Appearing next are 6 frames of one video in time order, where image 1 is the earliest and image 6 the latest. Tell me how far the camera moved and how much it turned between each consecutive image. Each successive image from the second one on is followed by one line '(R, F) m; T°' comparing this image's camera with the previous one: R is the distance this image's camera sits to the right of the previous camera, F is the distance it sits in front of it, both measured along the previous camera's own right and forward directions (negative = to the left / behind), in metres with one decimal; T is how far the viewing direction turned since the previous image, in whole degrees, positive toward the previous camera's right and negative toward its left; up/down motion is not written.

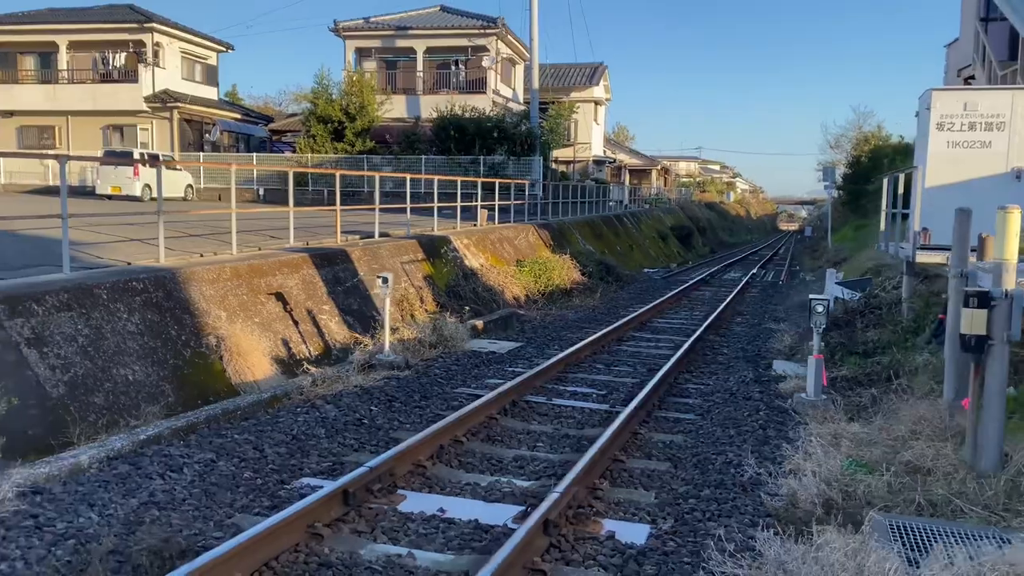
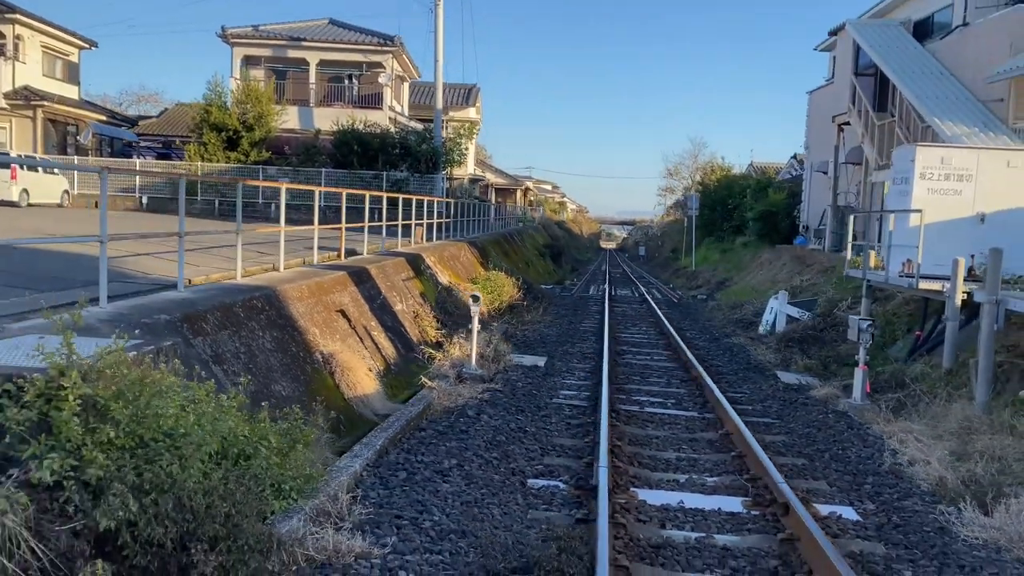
(-2.6, -0.4) m; +12°
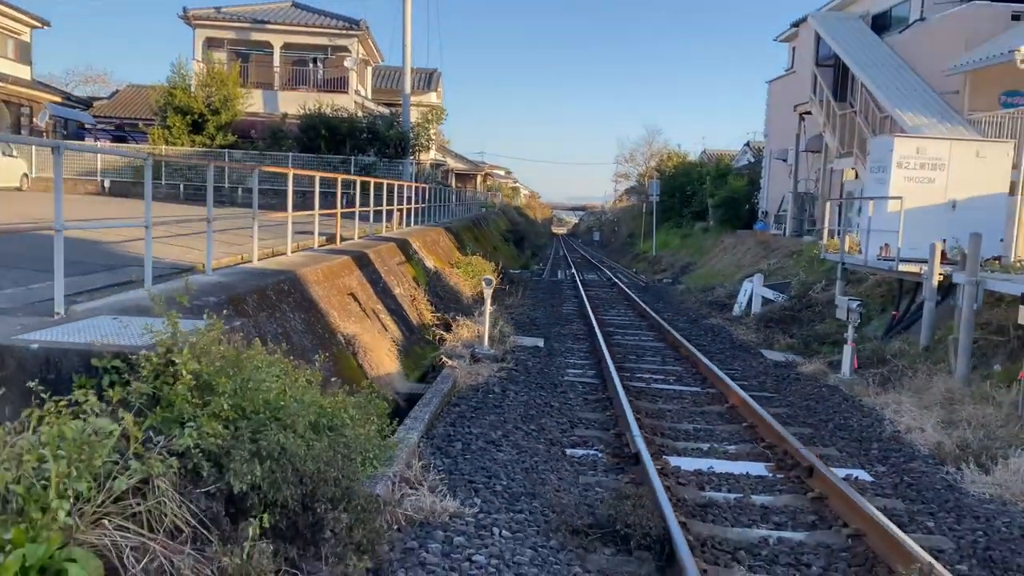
(-0.7, -0.3) m; +3°
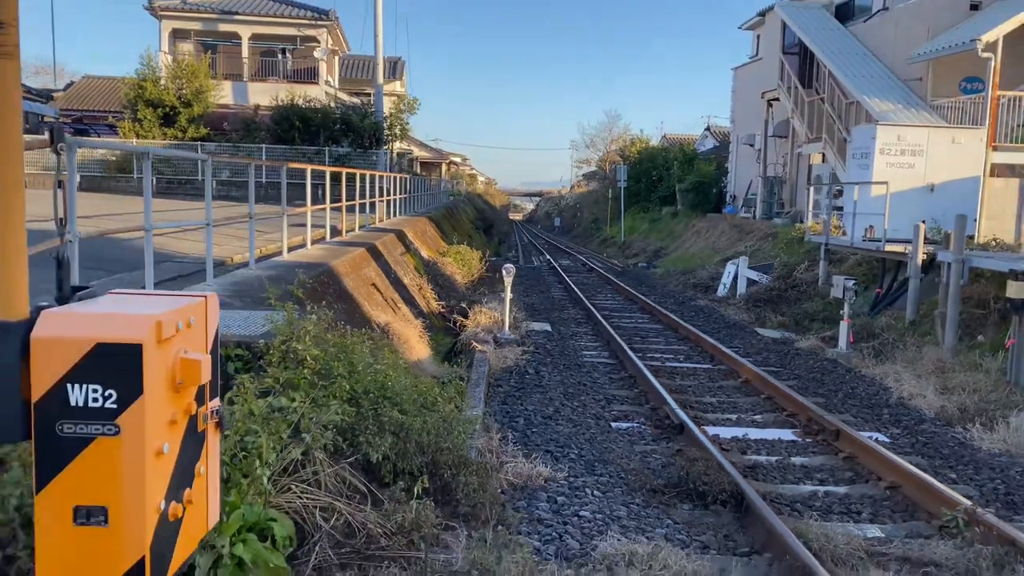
(-0.7, -0.4) m; +3°
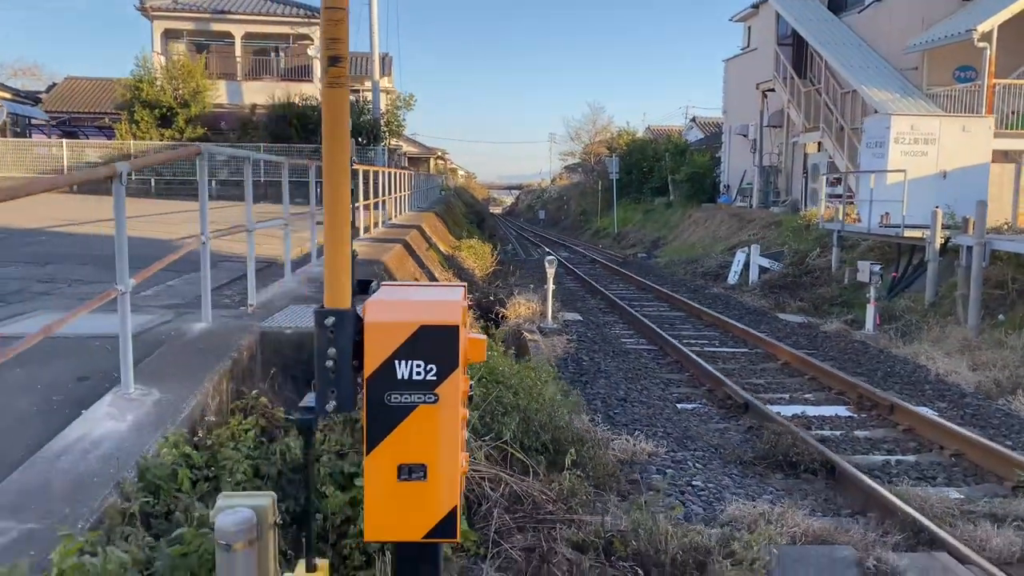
(-0.7, -0.3) m; +1°
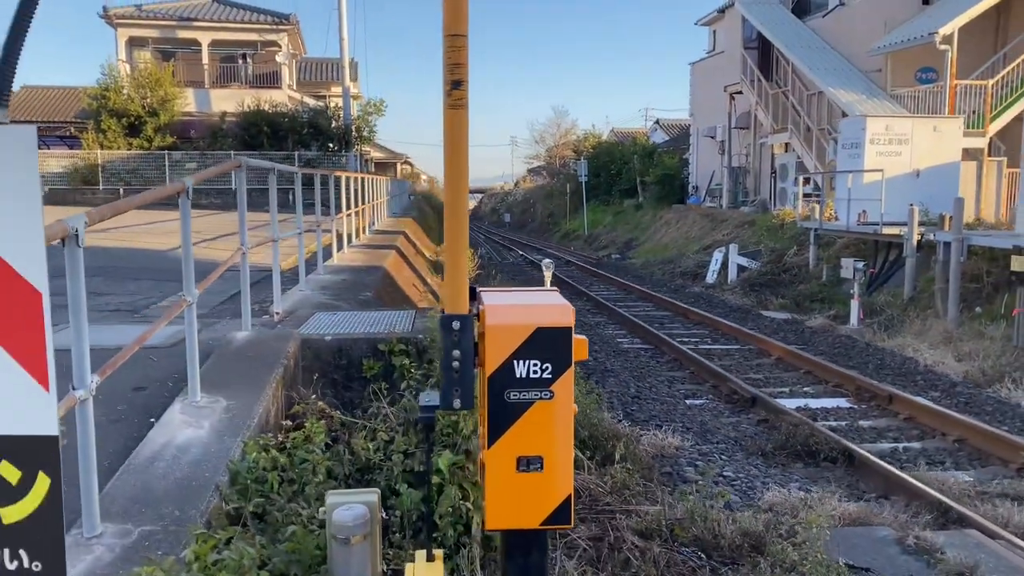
(-0.4, -0.2) m; +2°
